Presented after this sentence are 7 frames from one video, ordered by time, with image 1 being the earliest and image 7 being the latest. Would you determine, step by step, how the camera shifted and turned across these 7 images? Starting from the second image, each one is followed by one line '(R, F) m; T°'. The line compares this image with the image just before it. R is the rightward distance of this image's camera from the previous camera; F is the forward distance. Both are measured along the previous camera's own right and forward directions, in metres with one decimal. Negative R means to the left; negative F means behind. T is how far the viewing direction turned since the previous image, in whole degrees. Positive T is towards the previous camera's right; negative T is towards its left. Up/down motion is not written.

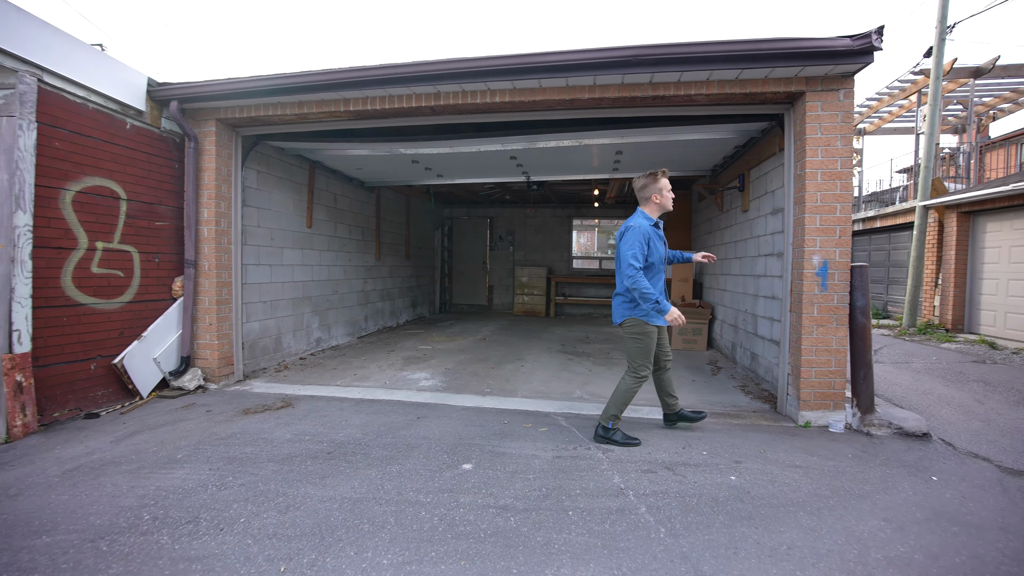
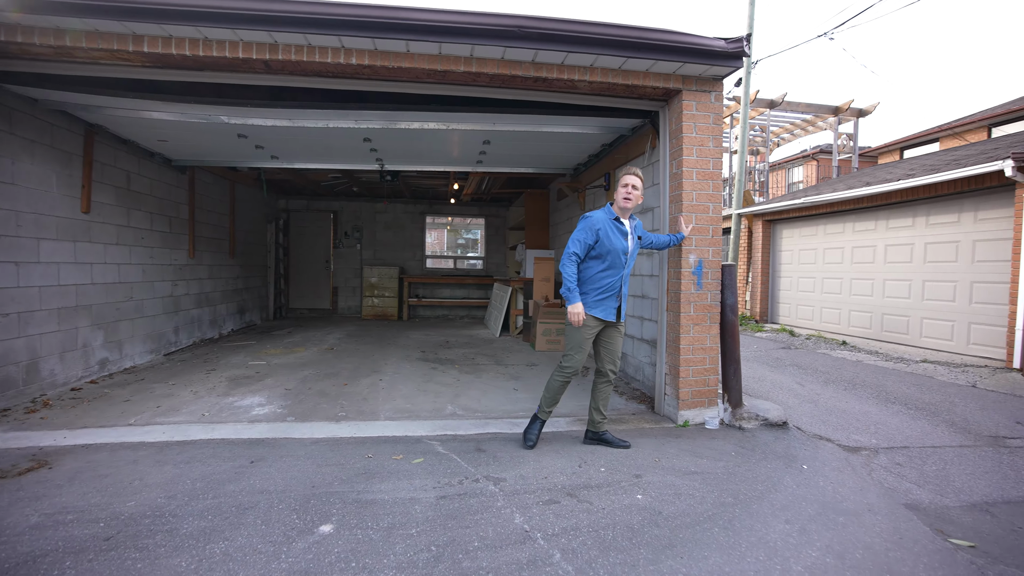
(-0.1, +0.5) m; +18°
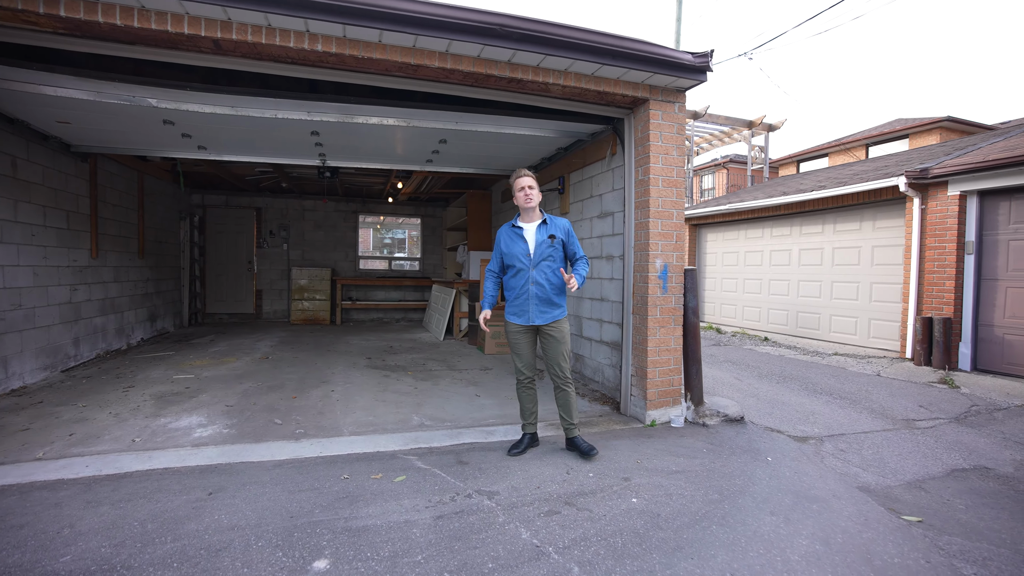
(-0.3, +0.1) m; +9°
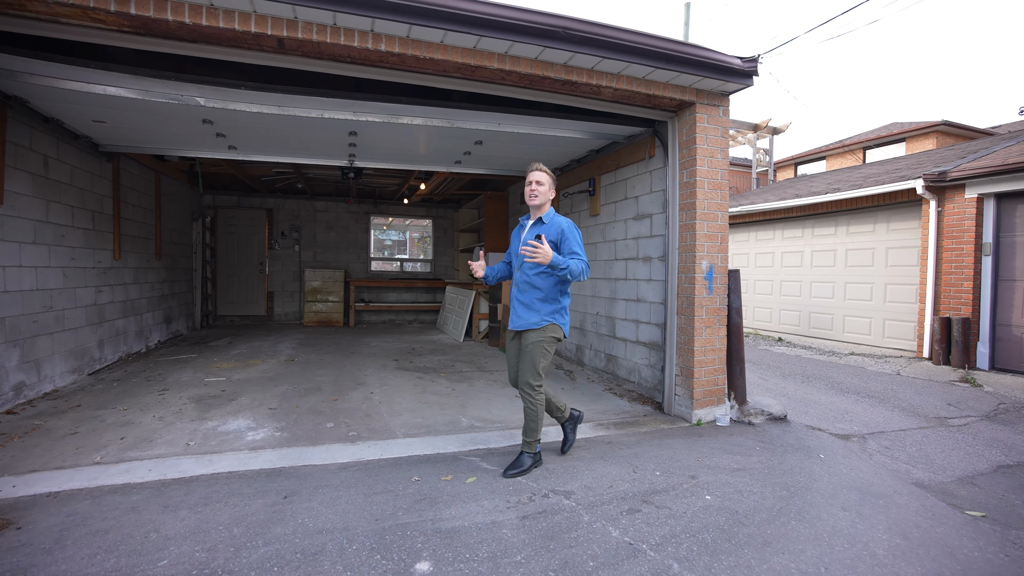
(-0.4, 0.0) m; +1°
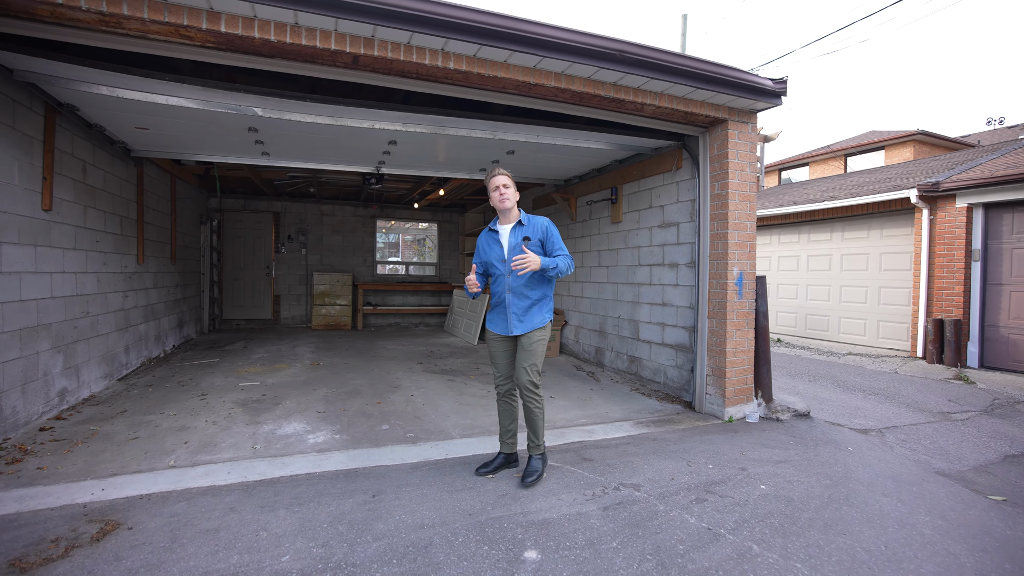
(-0.5, -0.2) m; +2°
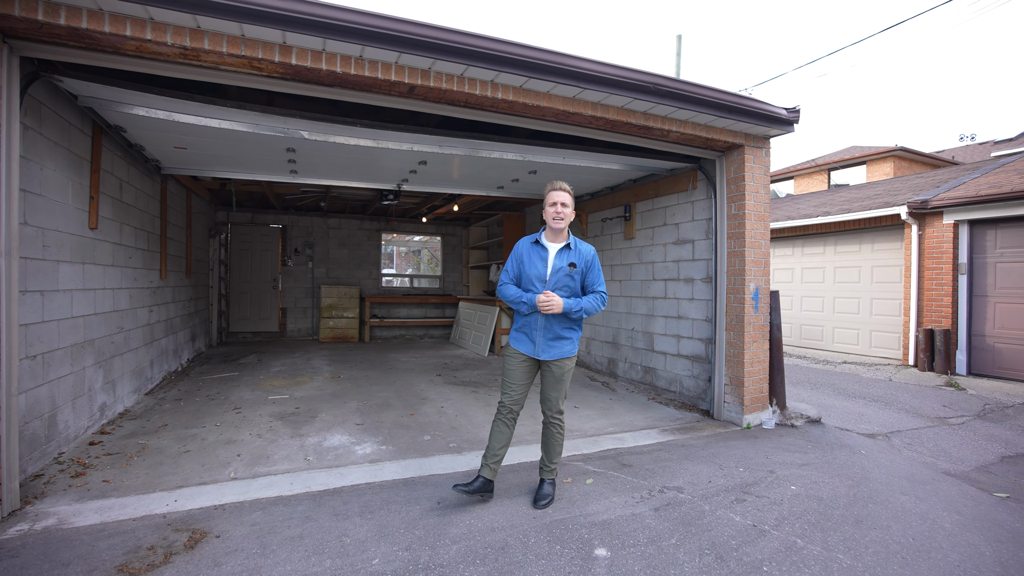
(-0.4, -0.2) m; +2°
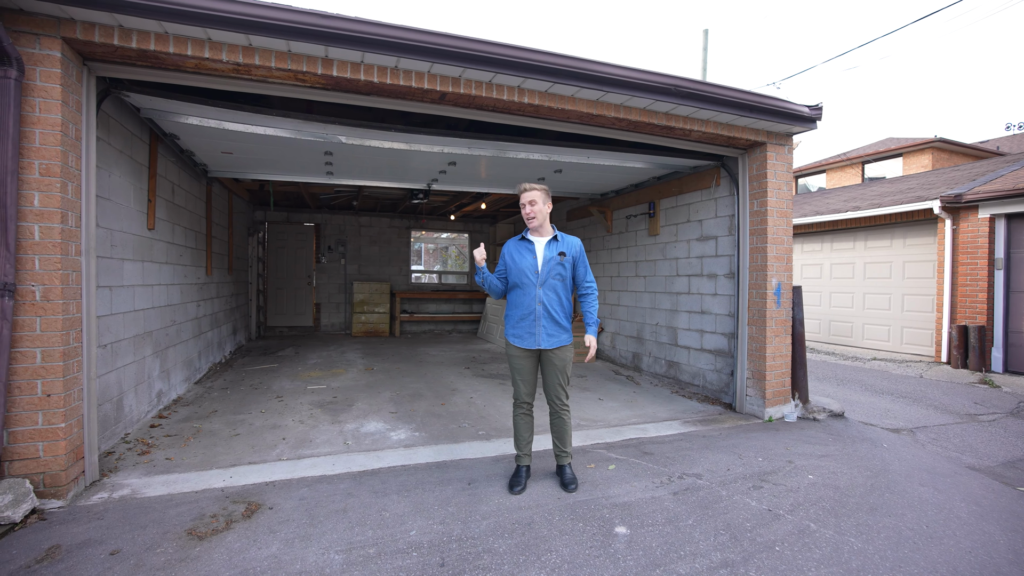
(0.0, -0.2) m; -3°
